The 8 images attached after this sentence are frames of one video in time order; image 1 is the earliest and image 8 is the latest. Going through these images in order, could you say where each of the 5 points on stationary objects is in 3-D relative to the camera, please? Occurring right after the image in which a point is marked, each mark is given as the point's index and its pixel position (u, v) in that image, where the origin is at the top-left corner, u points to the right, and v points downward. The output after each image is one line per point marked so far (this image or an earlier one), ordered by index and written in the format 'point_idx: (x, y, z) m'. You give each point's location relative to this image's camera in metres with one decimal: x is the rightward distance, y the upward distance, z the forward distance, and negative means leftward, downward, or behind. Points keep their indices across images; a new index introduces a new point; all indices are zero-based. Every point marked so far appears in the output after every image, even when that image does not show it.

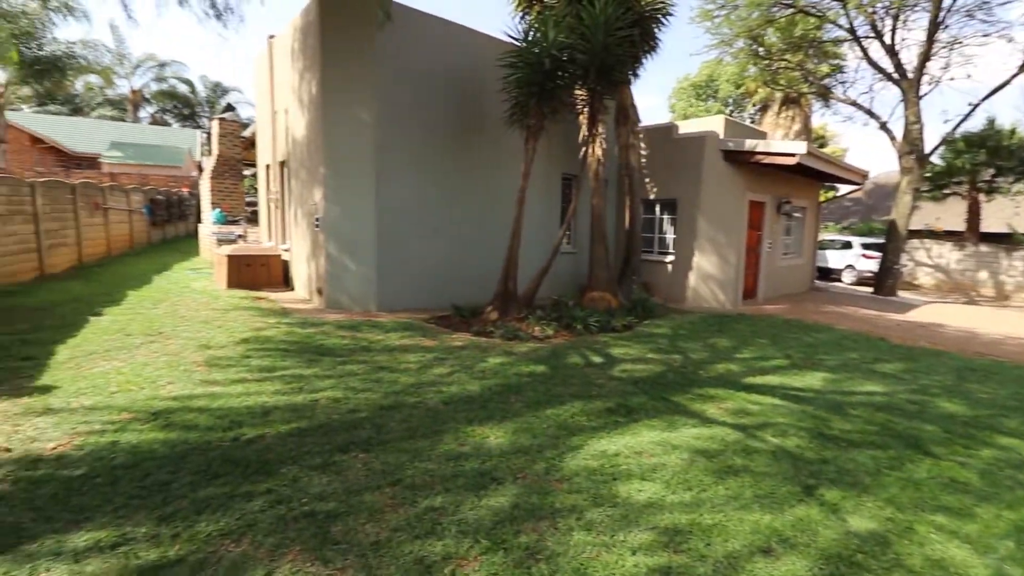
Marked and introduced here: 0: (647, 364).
0: (+1.7, -1.0, +6.5) m
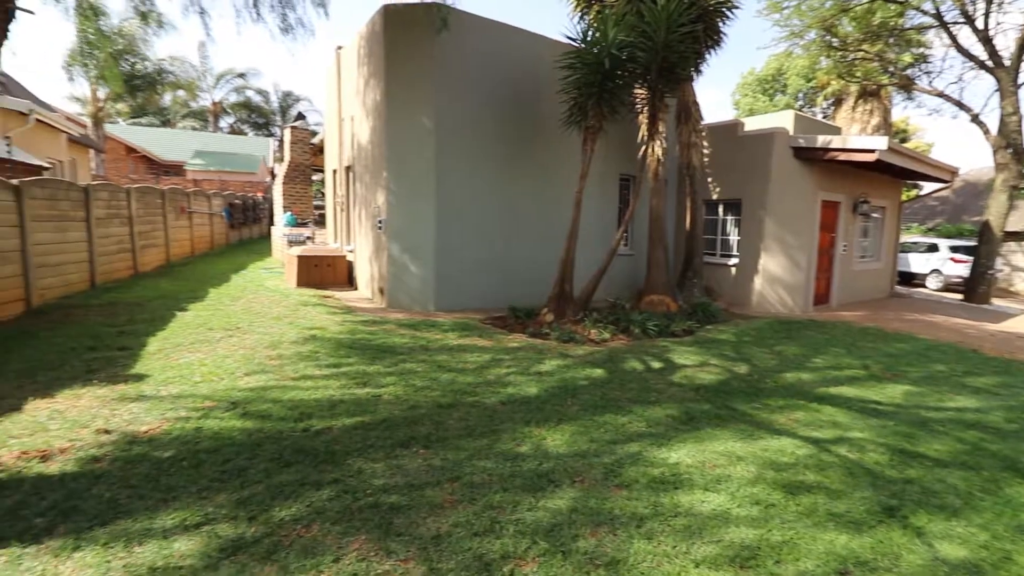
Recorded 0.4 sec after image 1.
0: (+2.4, -1.0, +6.3) m
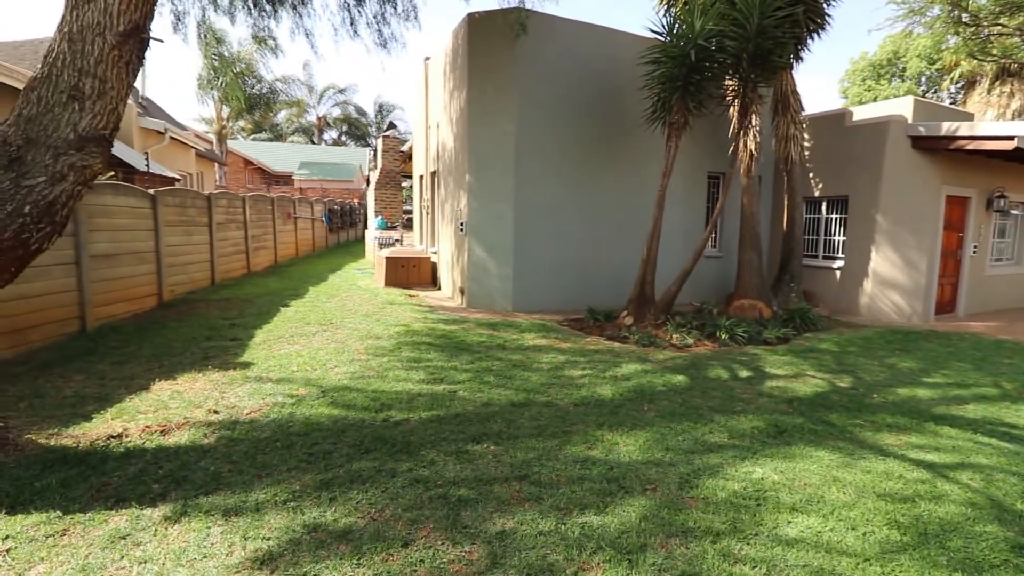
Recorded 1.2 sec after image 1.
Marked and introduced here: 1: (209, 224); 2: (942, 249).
0: (+3.3, -1.1, +5.8) m
1: (-5.8, +1.2, +9.8) m
2: (+7.8, +0.7, +9.3) m
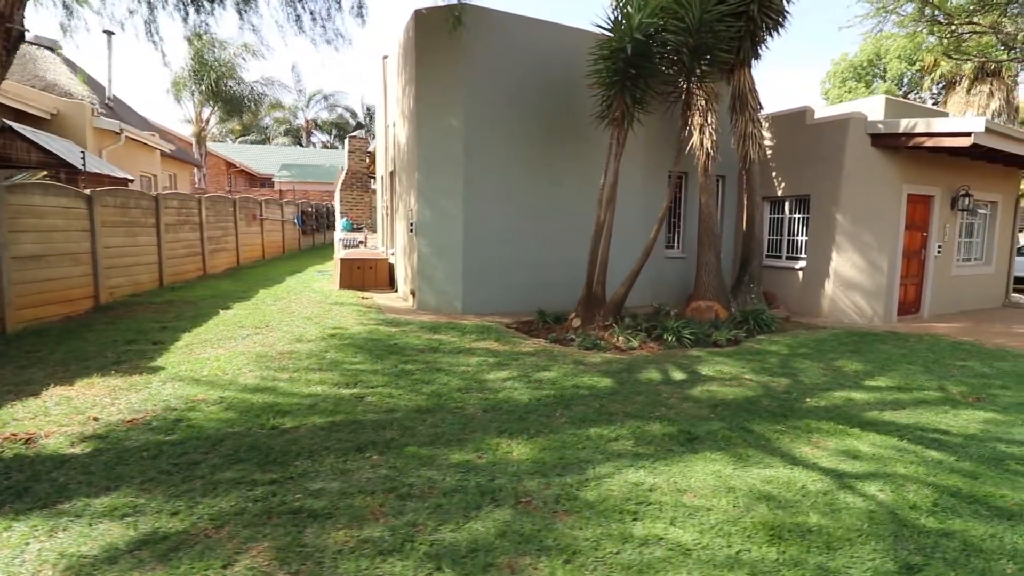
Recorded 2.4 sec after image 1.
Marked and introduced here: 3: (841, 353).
0: (+2.5, -1.1, +5.5) m
1: (-6.7, +1.2, +9.6) m
2: (+7.0, +0.7, +9.0) m
3: (+4.5, -0.9, +7.0) m
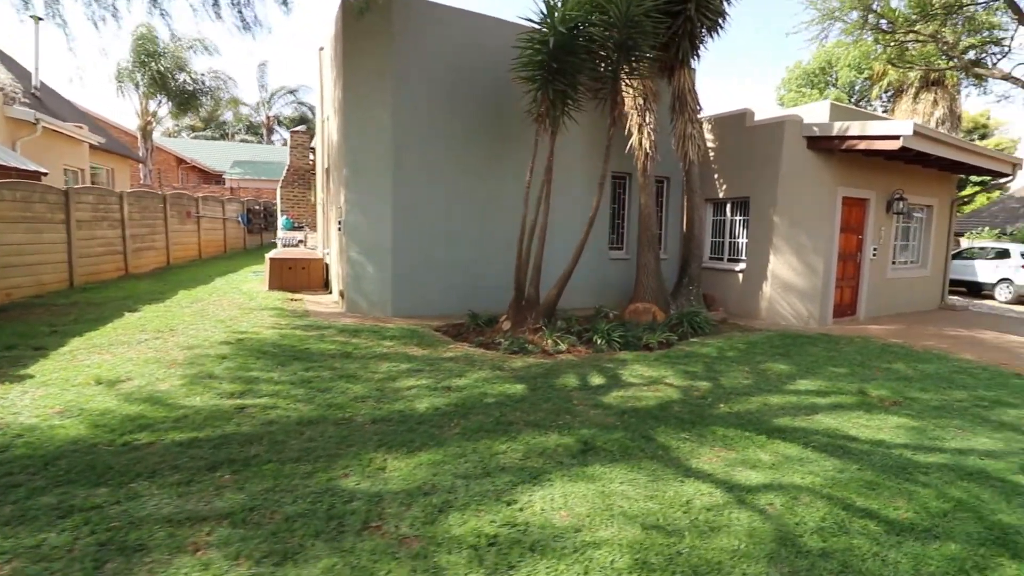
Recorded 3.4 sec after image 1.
0: (+1.5, -1.1, +5.3) m
1: (-7.8, +1.2, +8.9) m
2: (+5.8, +0.7, +9.1) m
3: (+3.5, -0.9, +6.9) m
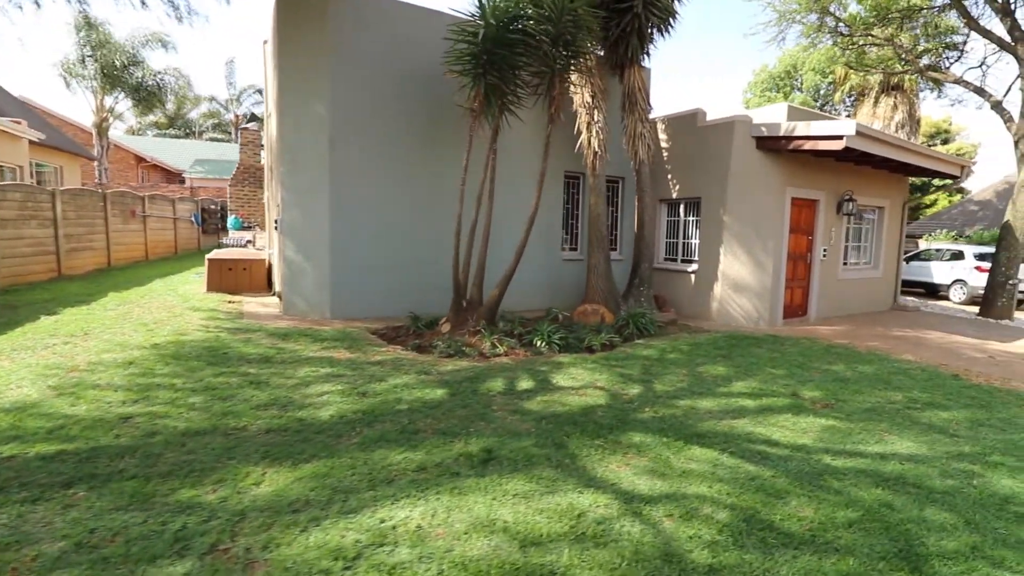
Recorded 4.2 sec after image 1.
0: (+0.7, -1.1, +5.2) m
1: (-8.7, +1.1, +8.4) m
2: (+4.9, +0.6, +9.0) m
3: (+2.7, -0.9, +6.8) m
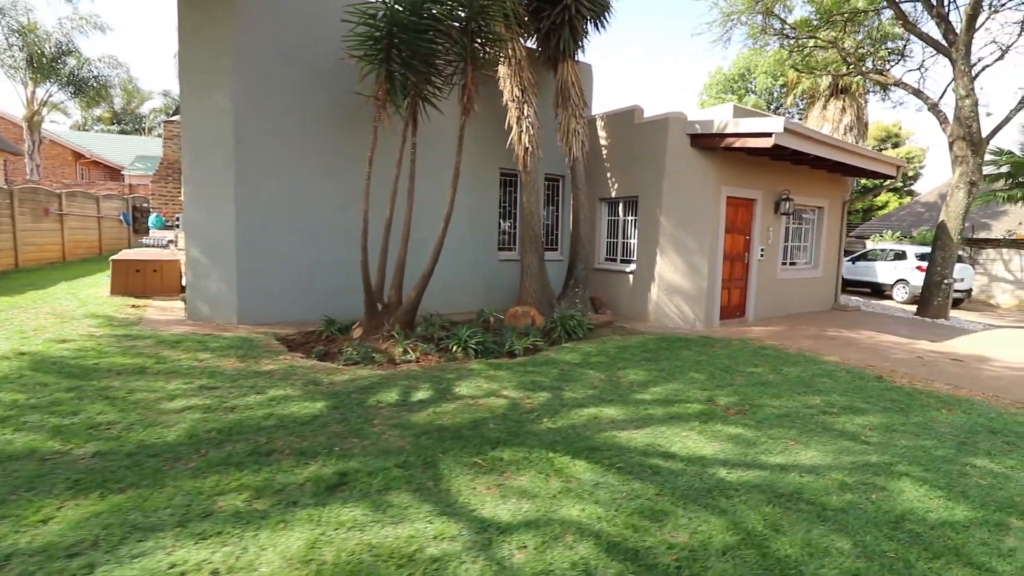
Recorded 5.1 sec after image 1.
0: (-0.3, -1.1, +4.8) m
1: (-9.9, +1.1, +7.6) m
2: (+3.7, +0.6, +8.9) m
3: (+1.6, -0.9, +6.5) m
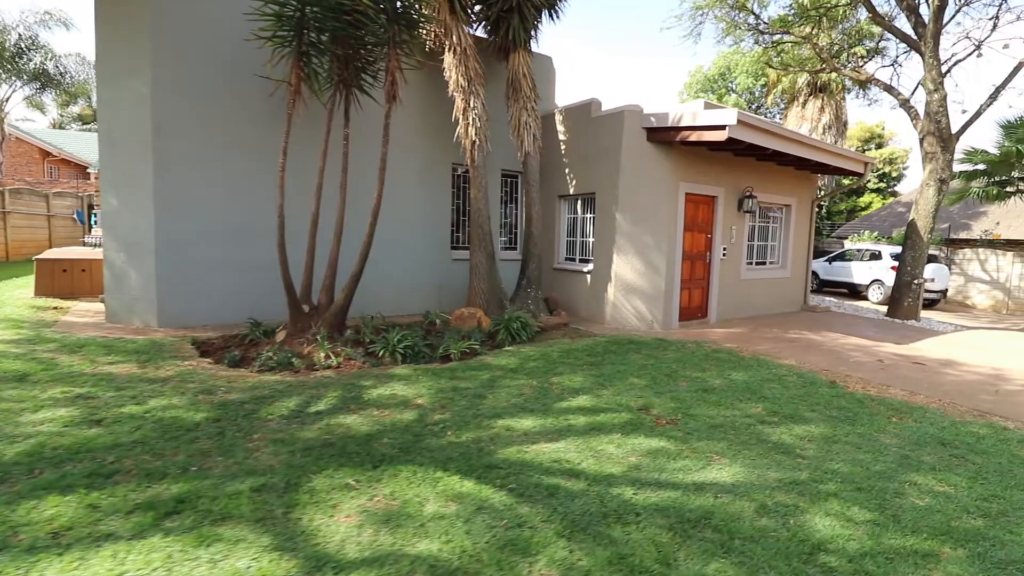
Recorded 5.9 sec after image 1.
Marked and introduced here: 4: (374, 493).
0: (-1.0, -1.1, +4.4) m
1: (-10.7, +1.1, +7.1) m
2: (+2.9, +0.6, +8.5) m
3: (+0.8, -0.9, +6.1) m
4: (-0.8, -1.3, +3.2) m
